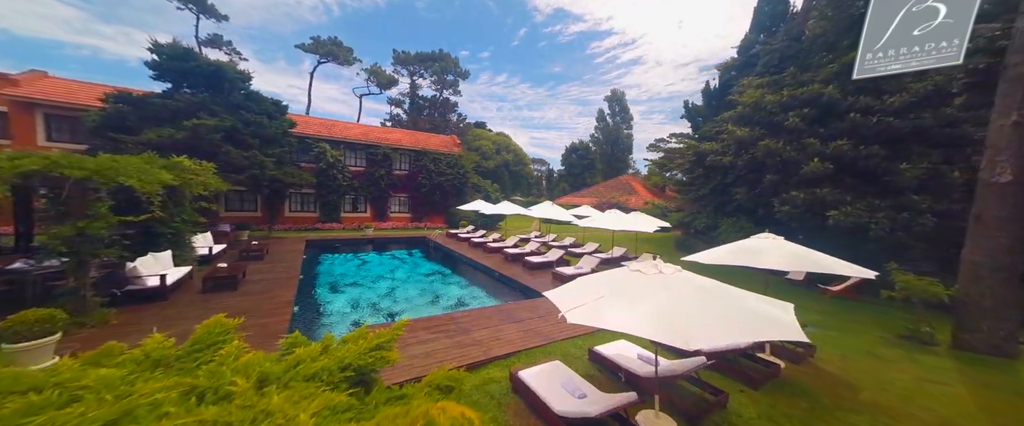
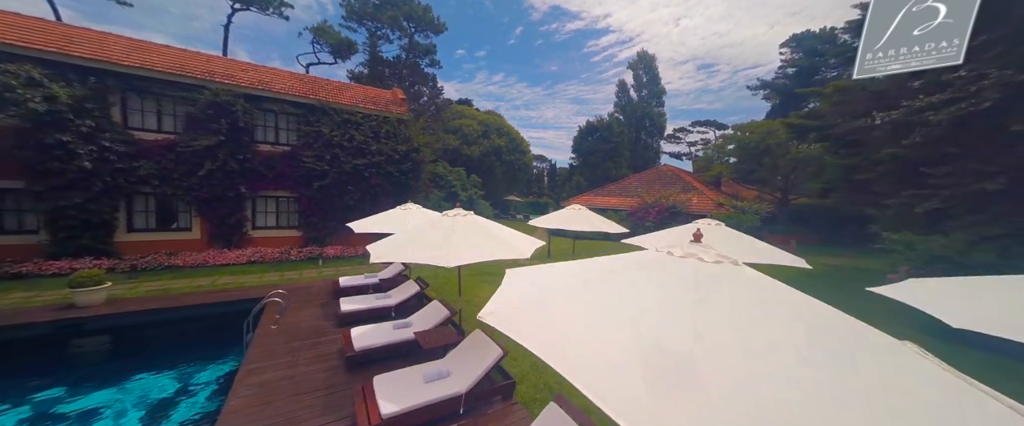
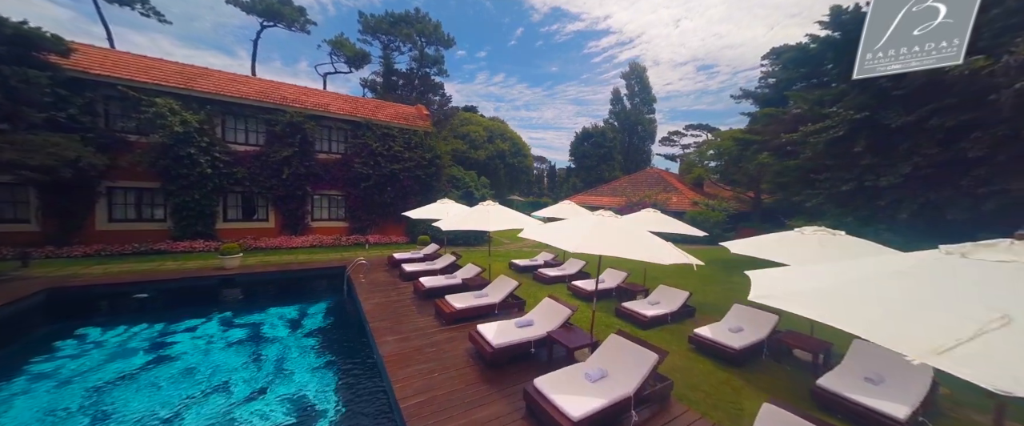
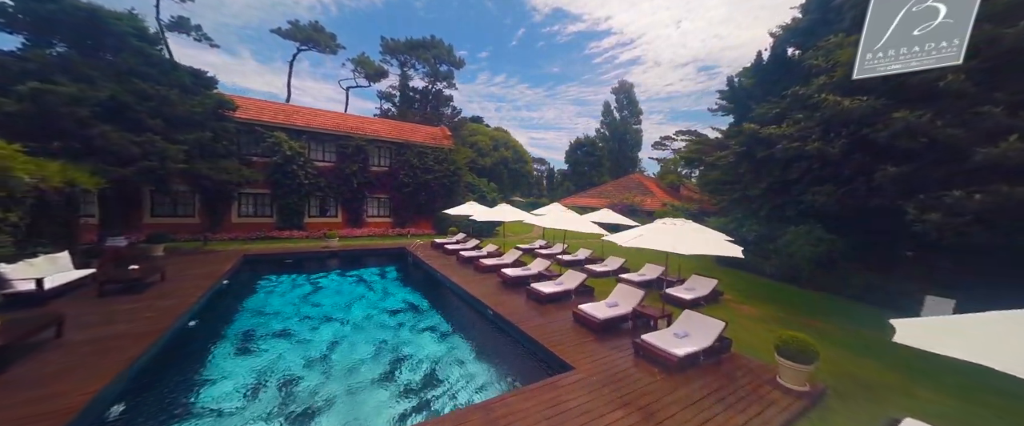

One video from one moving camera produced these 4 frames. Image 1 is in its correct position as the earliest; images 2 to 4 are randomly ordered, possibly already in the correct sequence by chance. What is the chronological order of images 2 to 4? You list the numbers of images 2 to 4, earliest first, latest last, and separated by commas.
4, 3, 2
